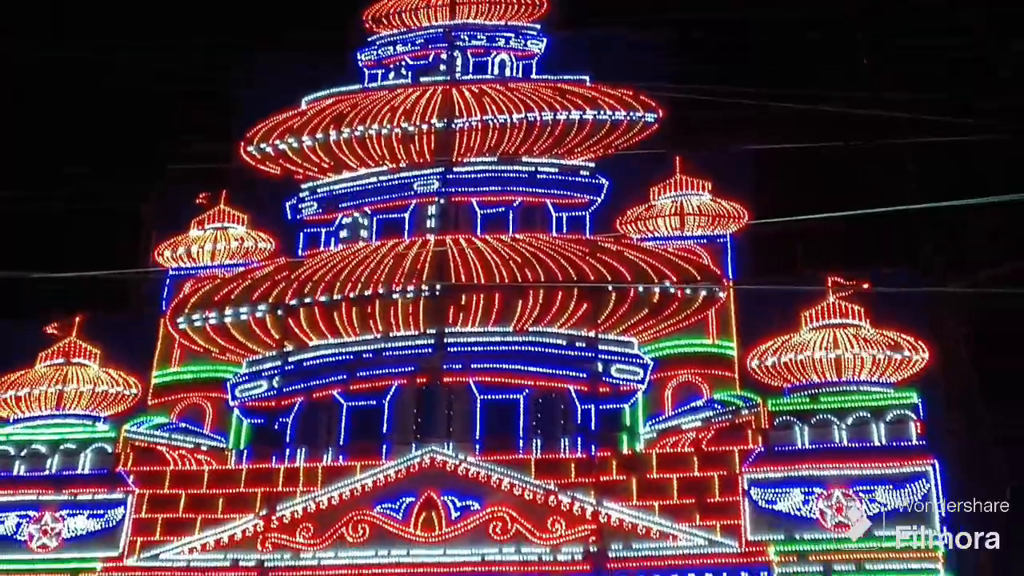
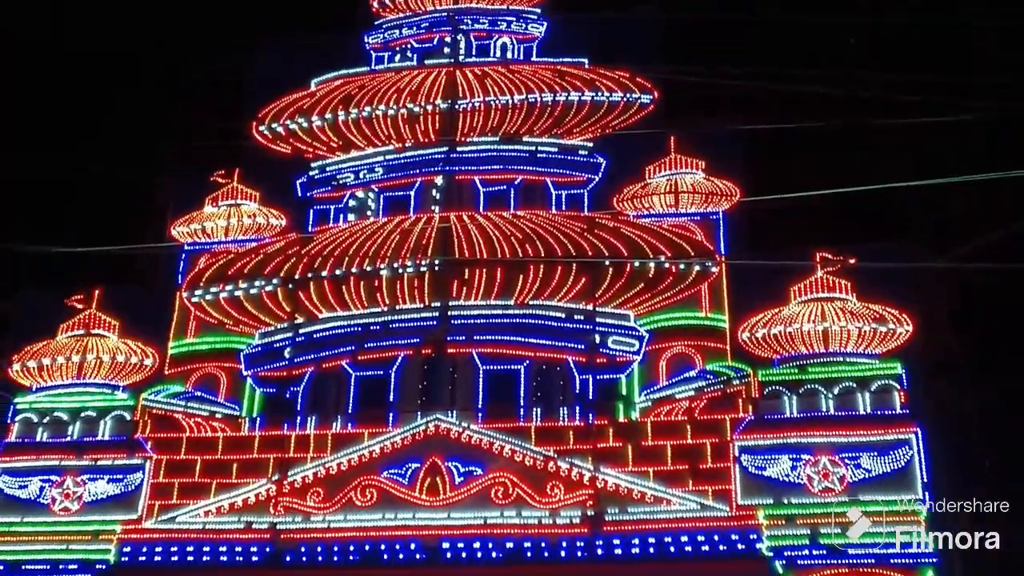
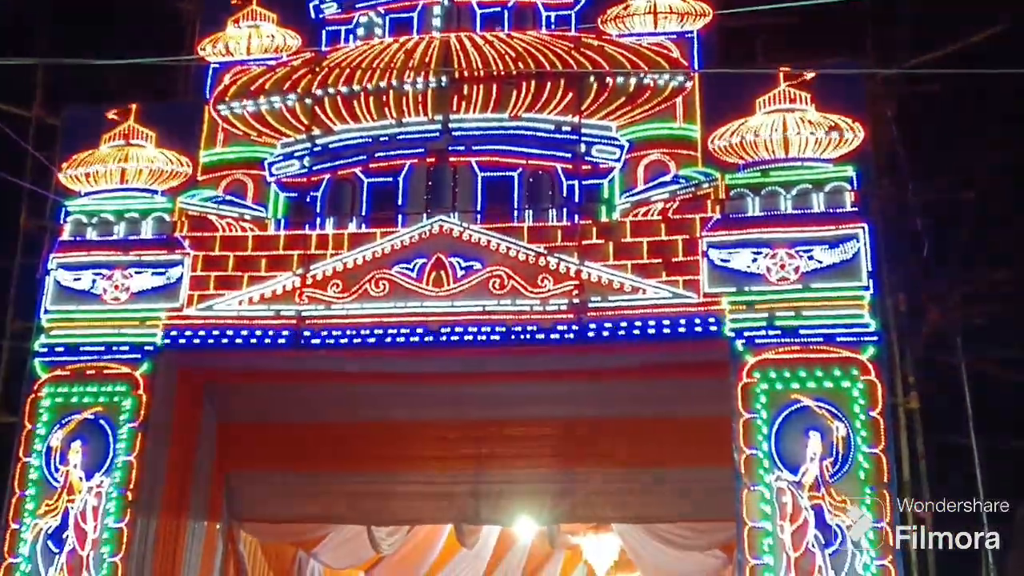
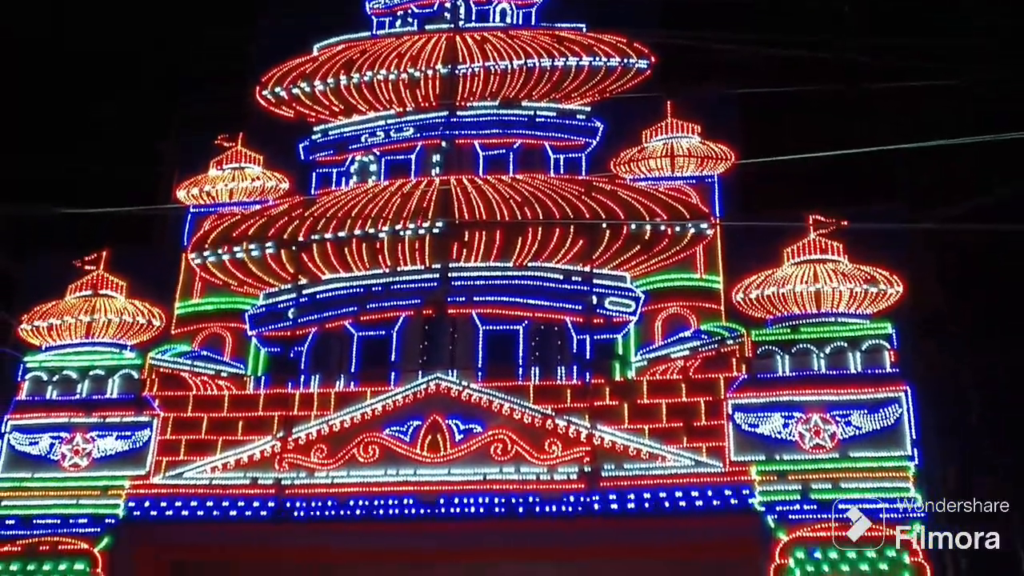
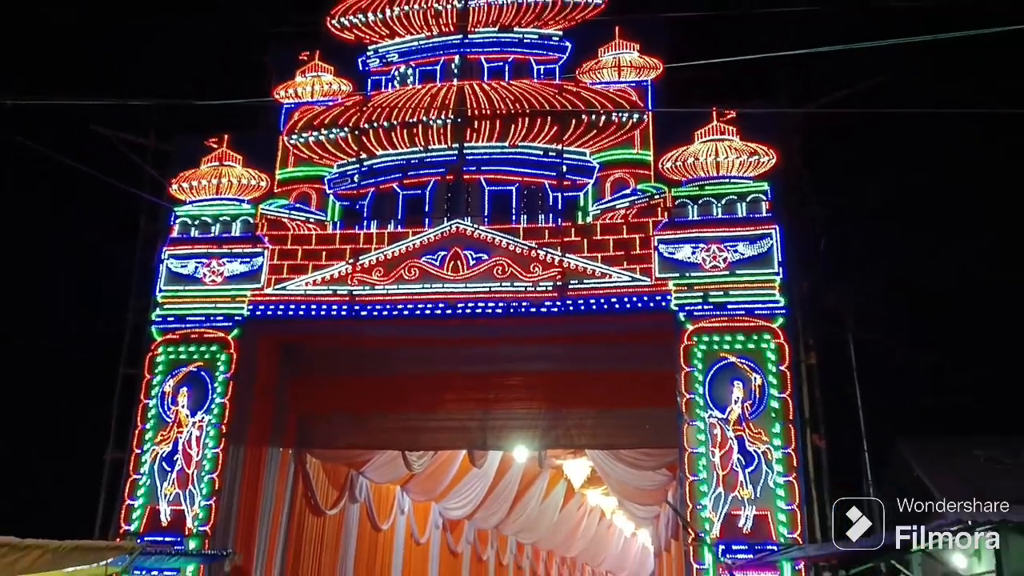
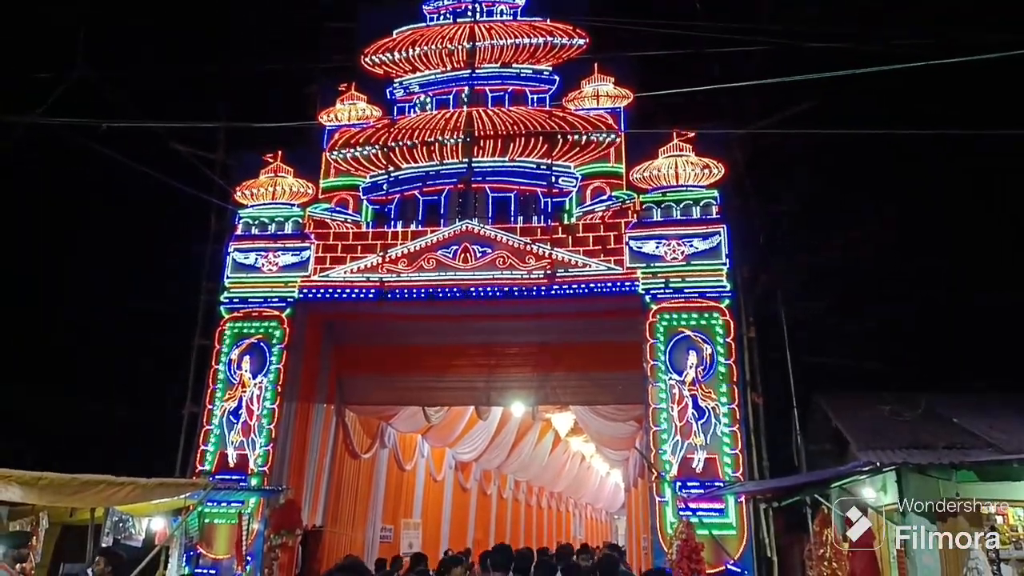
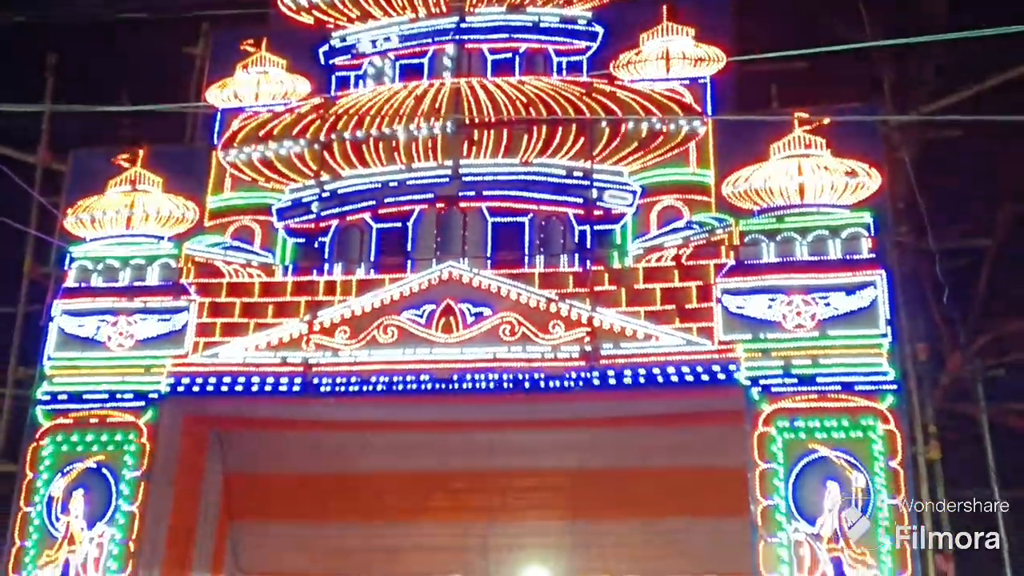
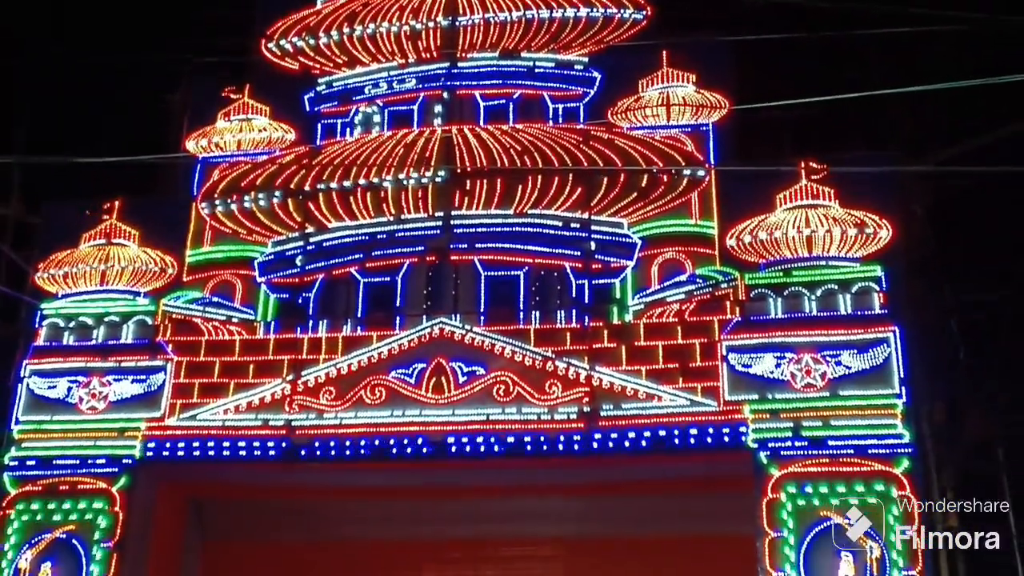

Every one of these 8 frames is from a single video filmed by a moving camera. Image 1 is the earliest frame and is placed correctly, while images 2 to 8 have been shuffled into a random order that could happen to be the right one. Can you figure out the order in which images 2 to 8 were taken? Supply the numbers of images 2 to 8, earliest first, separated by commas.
2, 4, 8, 7, 3, 5, 6
